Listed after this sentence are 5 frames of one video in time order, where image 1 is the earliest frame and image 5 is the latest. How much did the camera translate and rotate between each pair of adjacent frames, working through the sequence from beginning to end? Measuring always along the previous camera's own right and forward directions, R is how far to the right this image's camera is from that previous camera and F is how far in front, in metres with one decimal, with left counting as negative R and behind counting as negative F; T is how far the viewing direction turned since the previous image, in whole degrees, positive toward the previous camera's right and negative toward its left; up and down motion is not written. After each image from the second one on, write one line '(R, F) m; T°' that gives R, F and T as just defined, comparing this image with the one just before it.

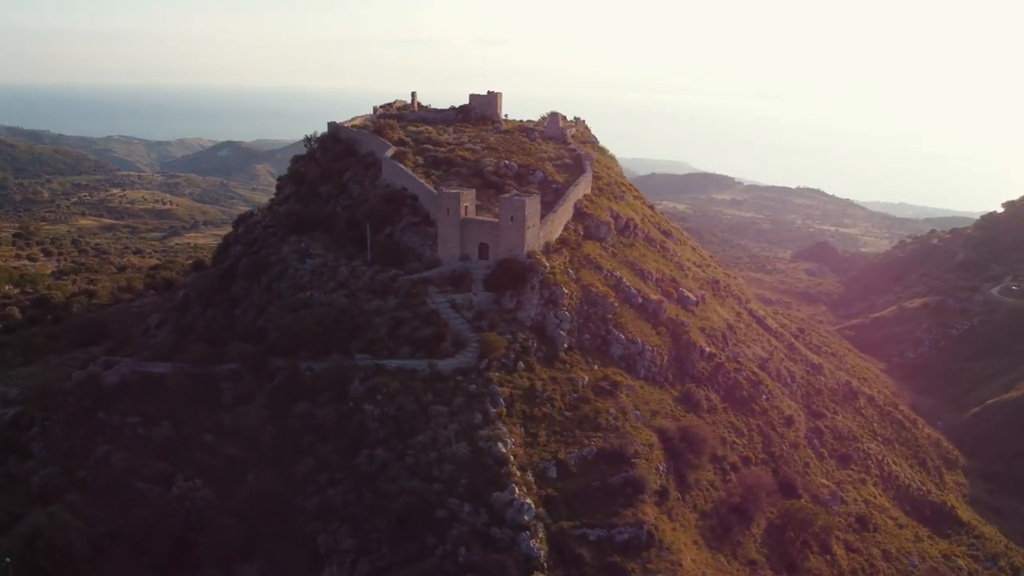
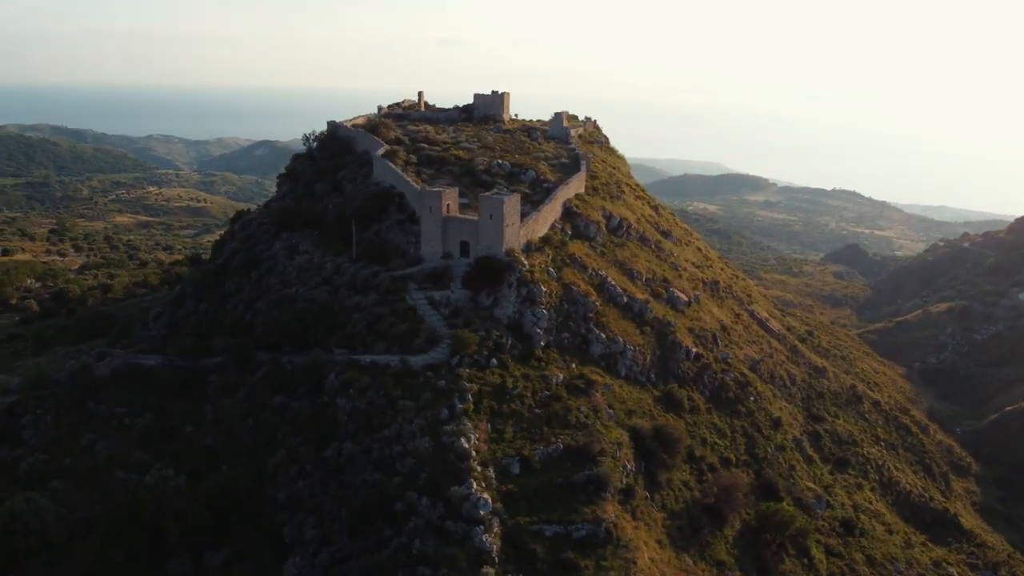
(+2.0, -0.1) m; -2°
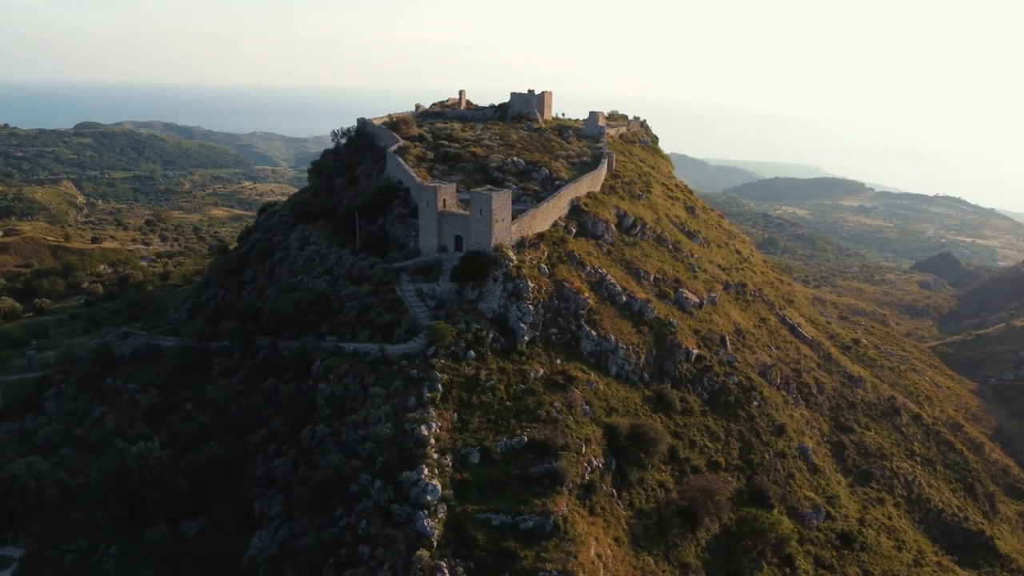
(+3.6, -0.2) m; -5°
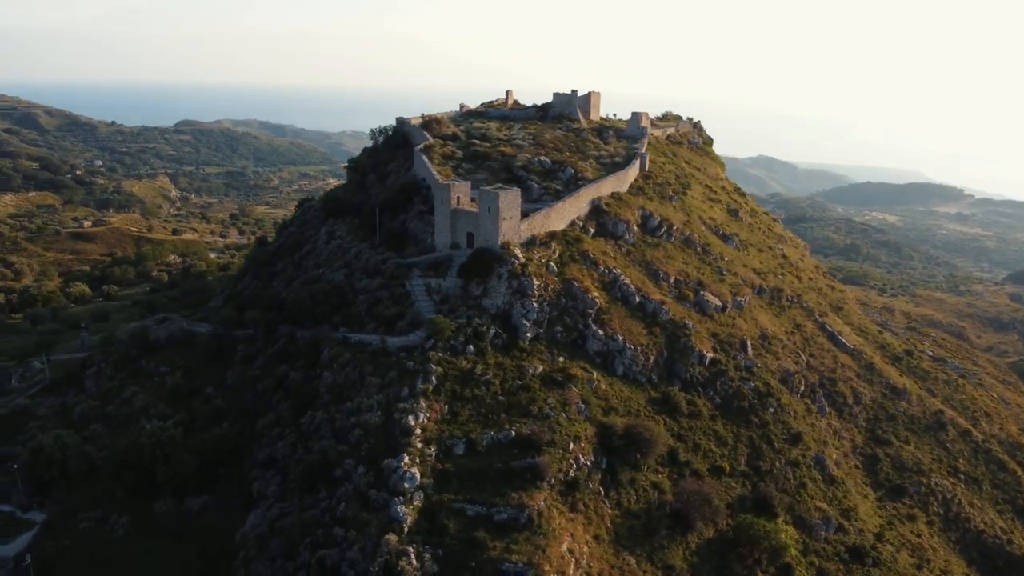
(+2.7, -0.4) m; -5°
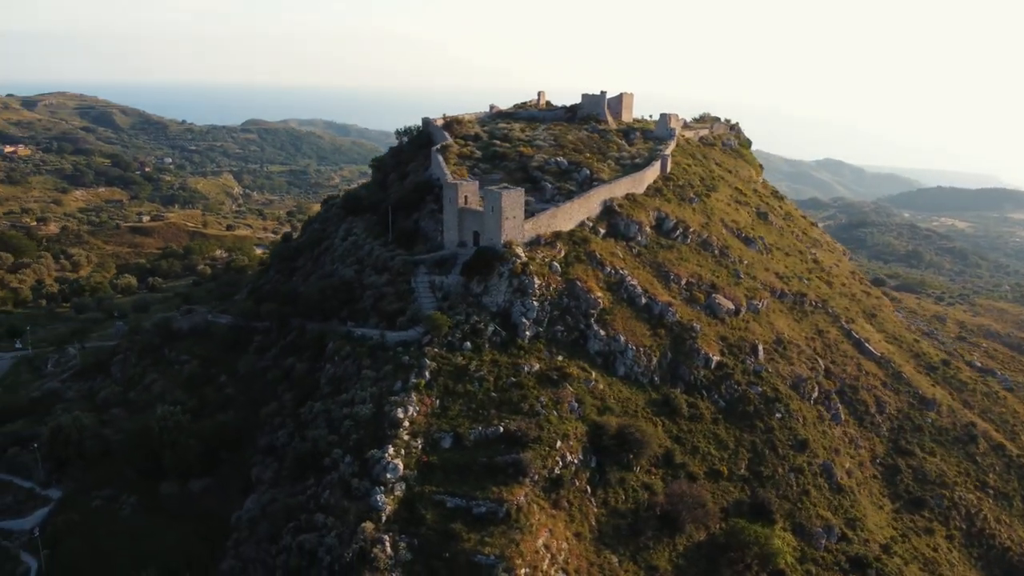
(+2.1, -0.4) m; -4°
